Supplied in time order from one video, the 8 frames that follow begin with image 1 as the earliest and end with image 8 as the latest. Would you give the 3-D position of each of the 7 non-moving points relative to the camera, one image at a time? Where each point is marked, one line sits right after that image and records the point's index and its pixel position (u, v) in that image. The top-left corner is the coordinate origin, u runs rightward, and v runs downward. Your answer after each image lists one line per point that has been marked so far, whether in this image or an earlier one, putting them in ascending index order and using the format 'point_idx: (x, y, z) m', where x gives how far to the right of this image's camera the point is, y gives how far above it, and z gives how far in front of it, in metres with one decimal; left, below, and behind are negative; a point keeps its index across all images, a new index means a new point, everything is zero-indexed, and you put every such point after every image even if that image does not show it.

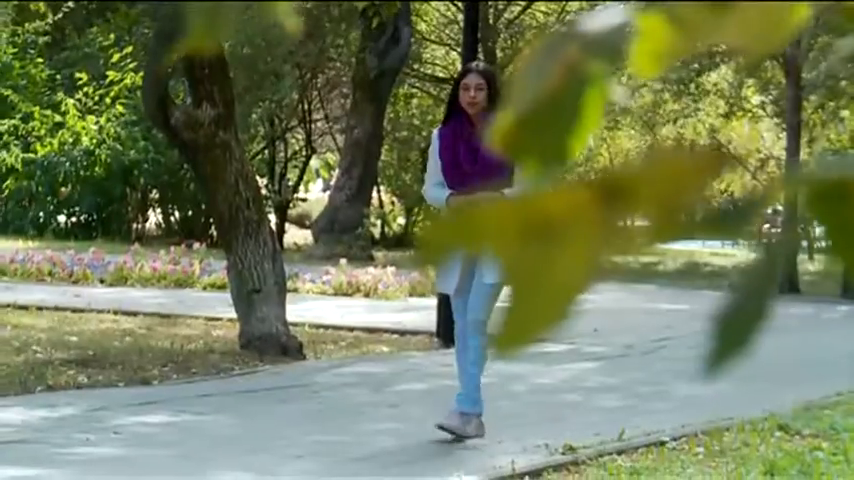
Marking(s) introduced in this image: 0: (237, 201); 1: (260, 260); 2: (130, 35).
0: (-1.5, +0.2, +11.4) m
1: (-1.3, -0.2, +11.6) m
2: (-1.1, +0.7, +5.2) m
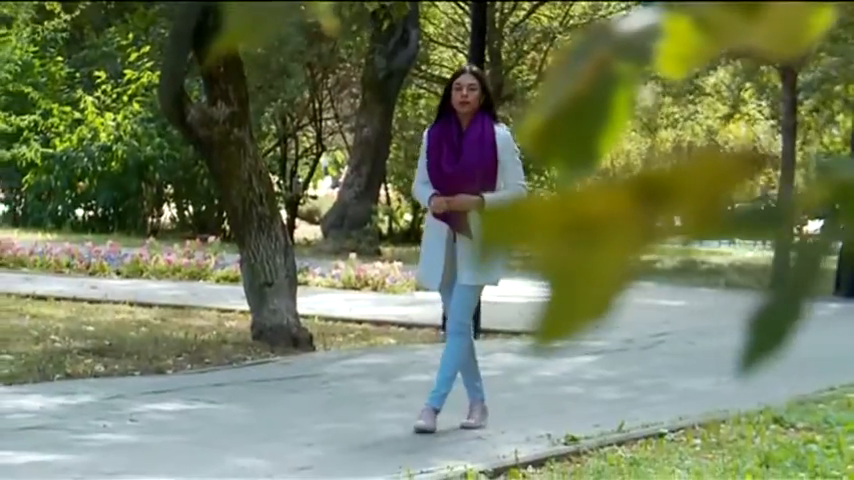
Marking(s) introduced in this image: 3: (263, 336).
0: (-1.4, +0.3, +11.6) m
1: (-1.2, -0.1, +11.8) m
2: (-1.1, +0.8, +5.3) m
3: (-1.3, -0.8, +11.8) m
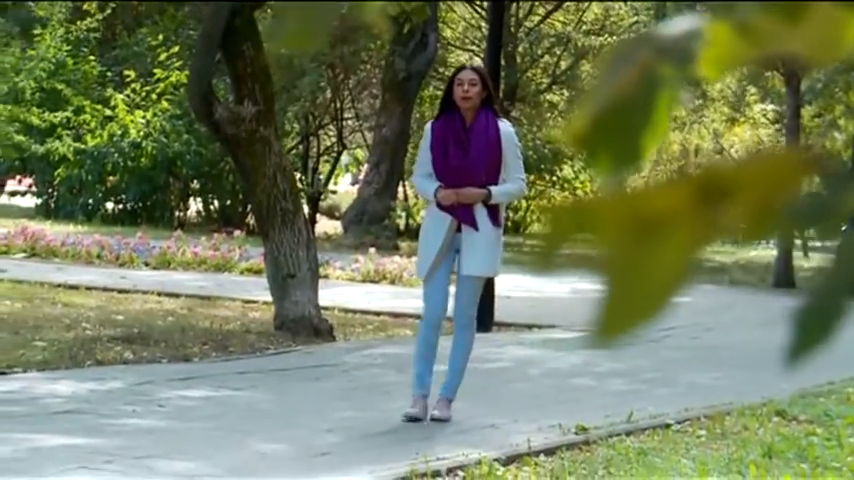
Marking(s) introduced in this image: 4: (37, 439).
0: (-1.2, +0.4, +11.9) m
1: (-1.1, -0.1, +12.0) m
2: (-1.0, +0.8, +5.6) m
3: (-1.2, -0.7, +12.1) m
4: (-1.9, -1.0, +6.9) m
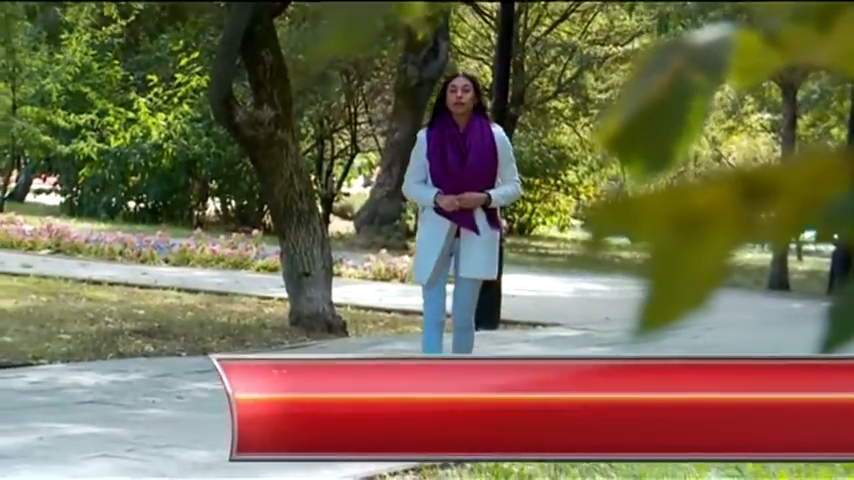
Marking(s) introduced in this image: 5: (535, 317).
0: (-1.2, +0.4, +12.1) m
1: (-1.0, -0.1, +12.3) m
2: (-0.9, +0.8, +5.8) m
3: (-1.1, -0.7, +12.3) m
4: (-1.9, -1.0, +7.2) m
5: (+1.0, -0.7, +13.2) m
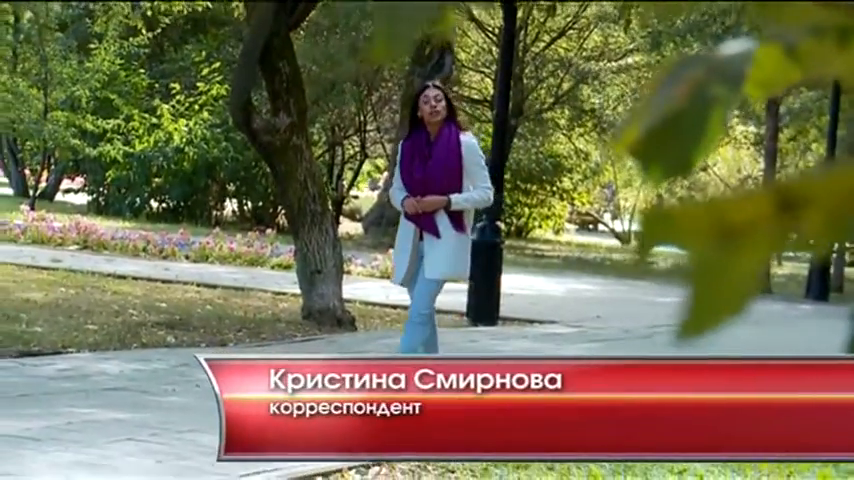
0: (-1.1, +0.4, +12.5) m
1: (-1.0, 0.0, +12.7) m
2: (-0.9, +0.8, +6.2) m
3: (-1.1, -0.7, +12.7) m
4: (-1.9, -0.9, +7.6) m
5: (+1.0, -0.7, +13.5) m
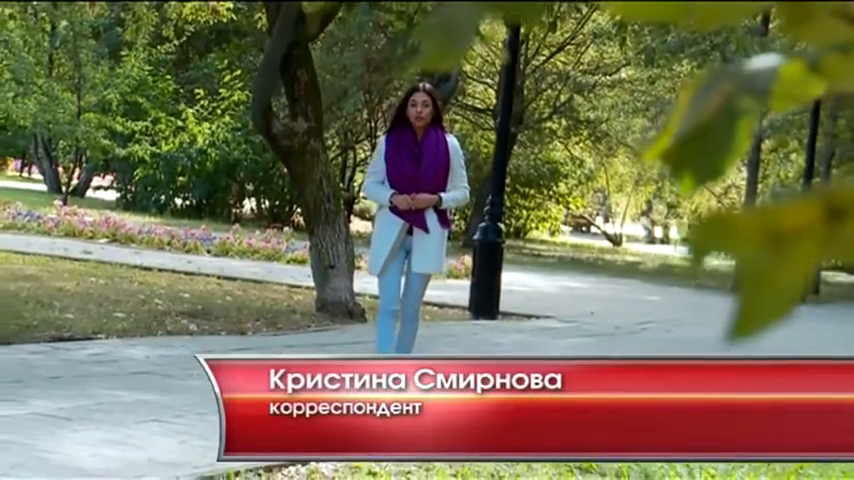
0: (-1.0, +0.4, +13.0) m
1: (-0.9, 0.0, +13.1) m
2: (-0.9, +0.8, +6.7) m
3: (-1.0, -0.7, +13.2) m
4: (-1.8, -0.9, +8.0) m
5: (+1.1, -0.7, +14.0) m
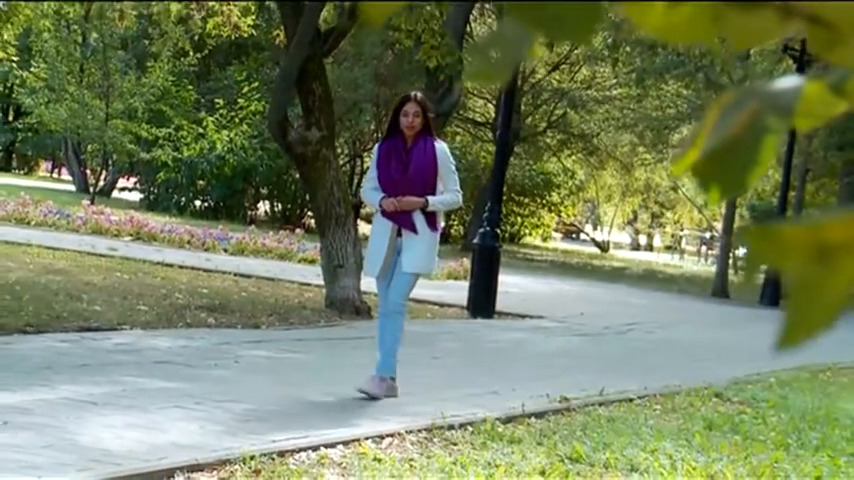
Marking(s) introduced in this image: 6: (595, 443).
0: (-1.0, +0.4, +13.5) m
1: (-0.9, 0.0, +13.7) m
2: (-0.9, +0.8, +7.2) m
3: (-1.0, -0.7, +13.7) m
4: (-1.8, -0.9, +8.6) m
5: (+1.1, -0.7, +14.5) m
6: (+0.9, -1.1, +7.4) m
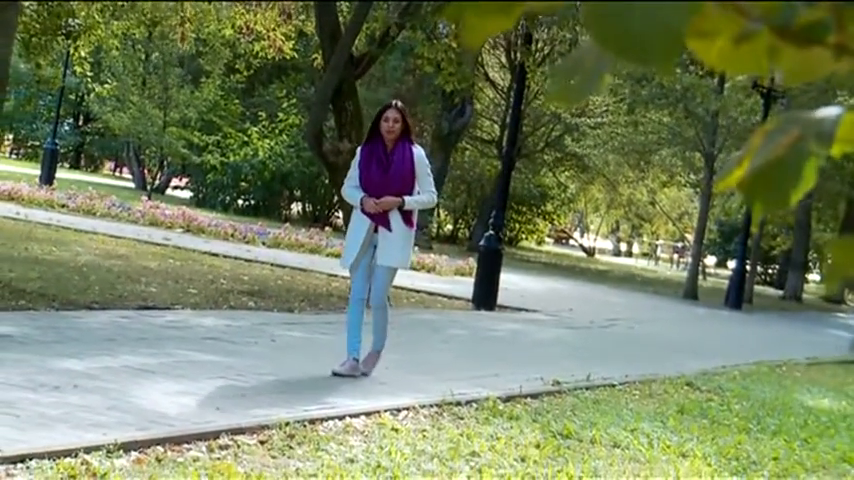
0: (-0.9, +0.5, +14.6) m
1: (-0.7, 0.0, +14.8) m
2: (-0.8, +0.9, +8.4) m
3: (-0.9, -0.6, +14.9) m
4: (-1.8, -0.8, +9.7) m
5: (+1.2, -0.8, +15.7) m
6: (+0.9, -1.1, +8.6) m
